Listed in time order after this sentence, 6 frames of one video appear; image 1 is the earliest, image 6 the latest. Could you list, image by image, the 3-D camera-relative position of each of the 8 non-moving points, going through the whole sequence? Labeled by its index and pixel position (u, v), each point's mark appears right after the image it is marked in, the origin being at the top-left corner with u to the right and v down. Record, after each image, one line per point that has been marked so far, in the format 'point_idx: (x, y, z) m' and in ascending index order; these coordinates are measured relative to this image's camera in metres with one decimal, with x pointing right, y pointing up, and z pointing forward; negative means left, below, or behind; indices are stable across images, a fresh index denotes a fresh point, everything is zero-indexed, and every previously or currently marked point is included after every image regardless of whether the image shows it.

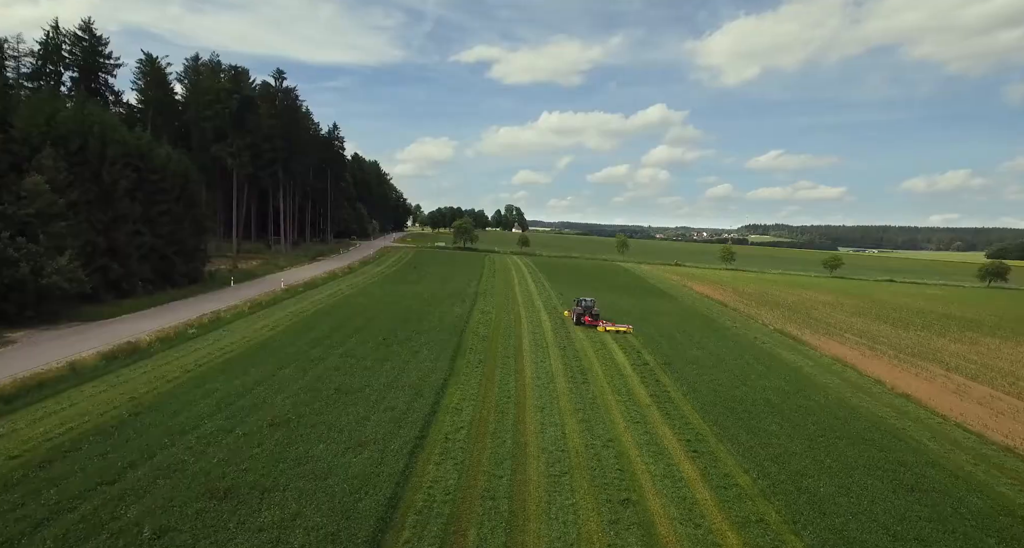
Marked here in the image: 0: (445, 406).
0: (-1.9, -3.8, +16.7) m
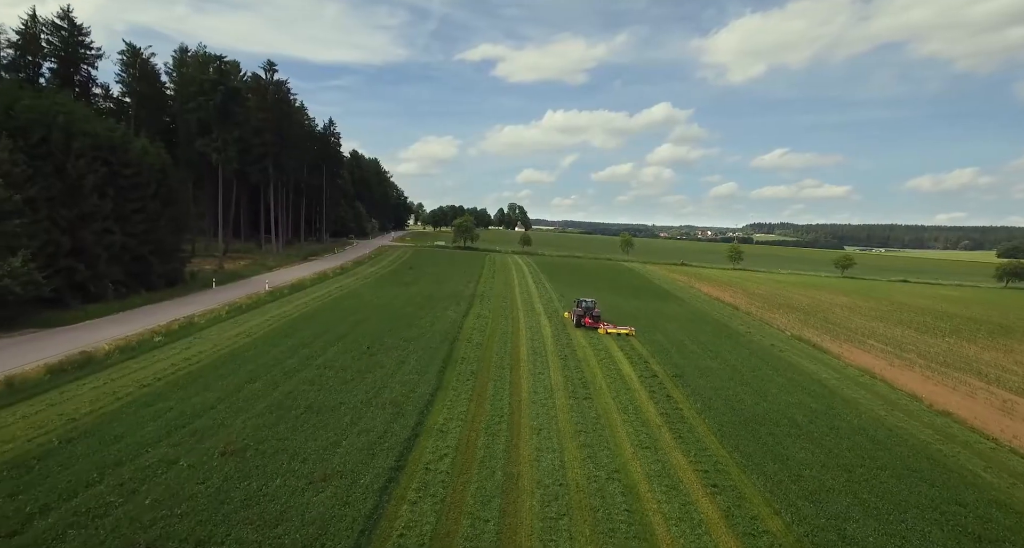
0: (-2.1, -3.9, +14.7) m
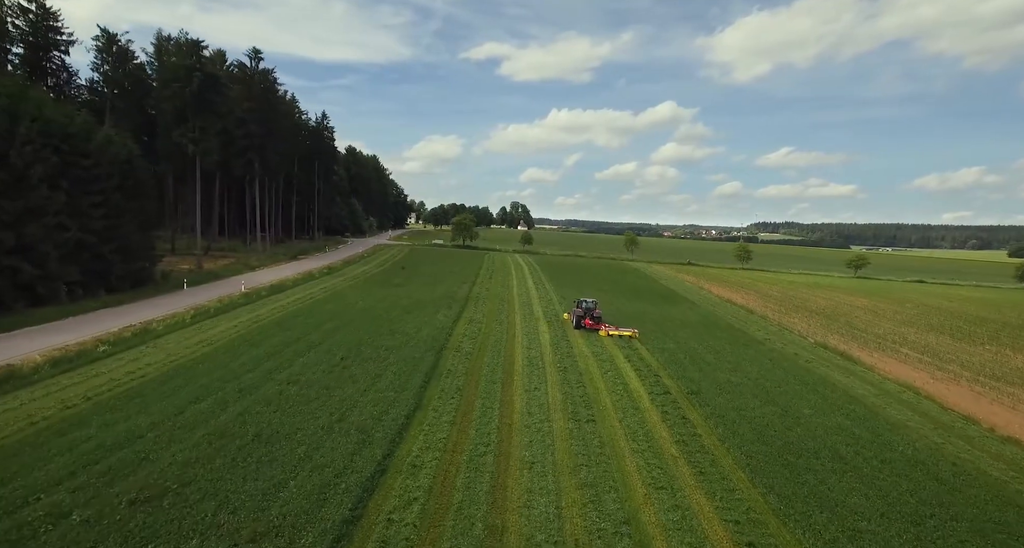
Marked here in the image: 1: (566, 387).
0: (-2.4, -3.9, +12.3) m
1: (+1.6, -3.4, +17.6) m
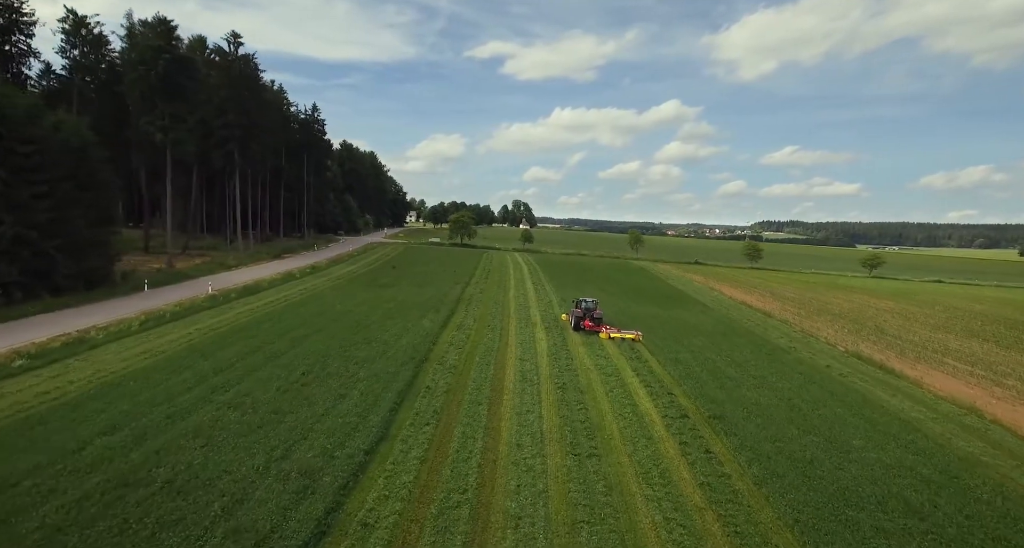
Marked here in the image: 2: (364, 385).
0: (-2.7, -4.0, +9.5) m
1: (+1.3, -3.5, +14.9) m
2: (-4.0, -3.0, +15.9) m
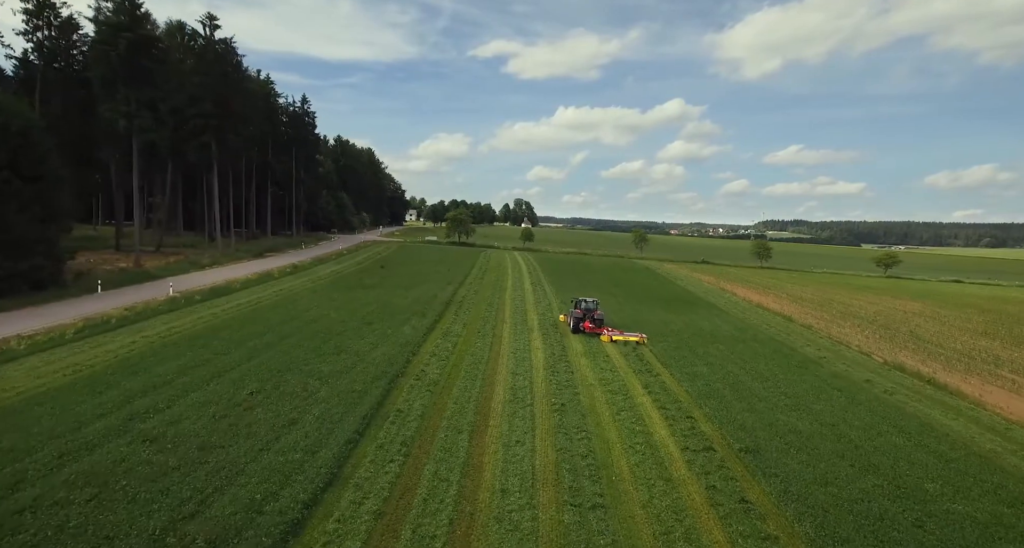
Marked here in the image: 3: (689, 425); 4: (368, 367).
0: (-3.0, -4.0, +6.8) m
1: (+1.1, -3.5, +12.2) m
2: (-4.3, -3.0, +13.3) m
3: (+4.0, -3.4, +13.2) m
4: (-4.0, -2.6, +16.3) m
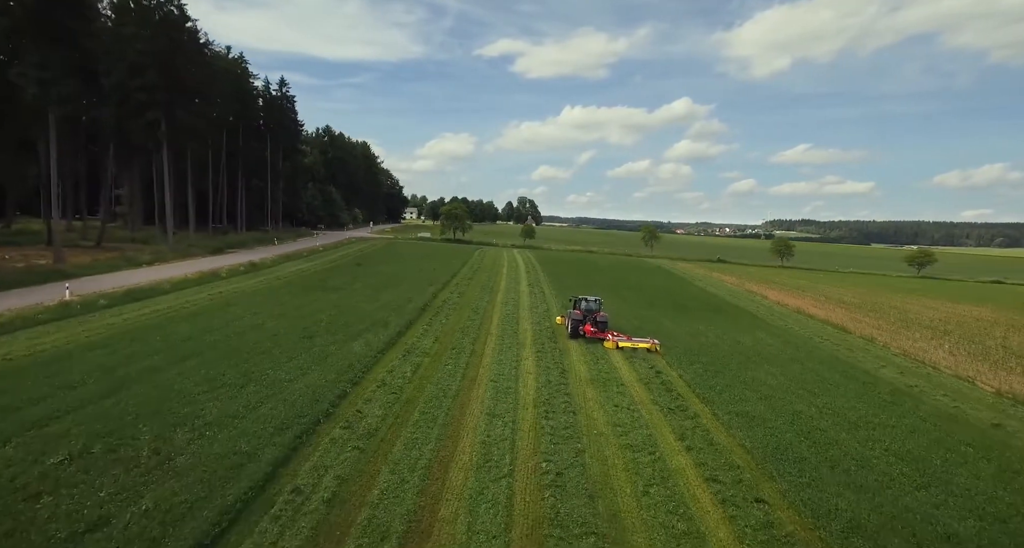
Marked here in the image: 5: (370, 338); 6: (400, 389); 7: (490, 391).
0: (-3.6, -4.0, +1.8) m
1: (+0.5, -3.5, +7.1) m
2: (-4.8, -3.0, +8.2) m
3: (+3.5, -3.4, +8.0) m
4: (-4.5, -2.6, +11.3) m
5: (-4.1, -1.8, +16.7) m
6: (-2.5, -2.5, +12.9) m
7: (-0.5, -2.6, +13.0) m
